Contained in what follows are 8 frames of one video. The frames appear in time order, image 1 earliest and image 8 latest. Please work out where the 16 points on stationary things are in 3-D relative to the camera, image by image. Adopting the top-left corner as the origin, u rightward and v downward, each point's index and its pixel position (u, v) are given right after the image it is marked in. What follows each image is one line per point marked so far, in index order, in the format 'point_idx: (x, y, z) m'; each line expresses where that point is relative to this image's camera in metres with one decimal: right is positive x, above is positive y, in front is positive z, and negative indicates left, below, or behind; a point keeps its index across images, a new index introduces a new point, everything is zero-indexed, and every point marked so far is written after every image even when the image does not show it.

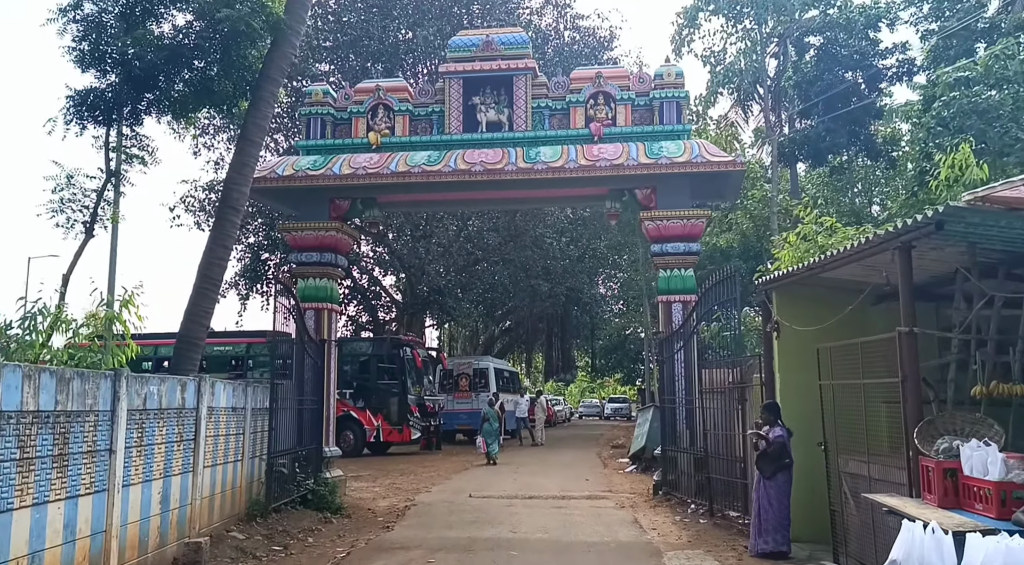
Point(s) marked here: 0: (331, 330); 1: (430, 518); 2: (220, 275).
0: (-2.8, -0.8, +12.2) m
1: (-1.0, -3.0, +9.8) m
2: (-3.2, +0.1, +8.5) m
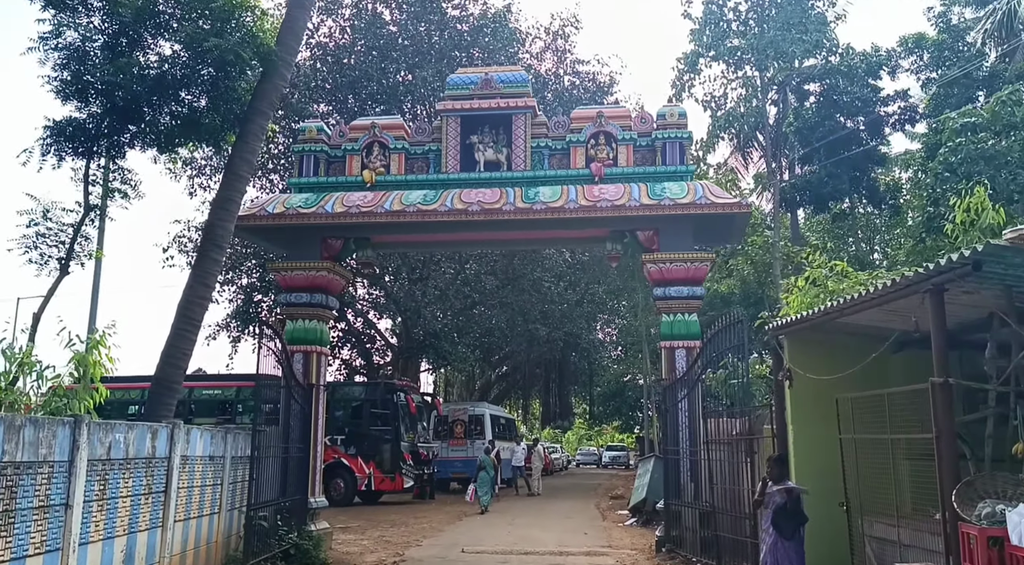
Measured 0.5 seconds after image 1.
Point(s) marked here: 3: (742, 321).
0: (-2.9, -1.4, +11.7) m
1: (-1.1, -3.5, +9.2) m
2: (-3.2, -0.3, +8.1) m
3: (+2.7, -0.4, +8.9) m
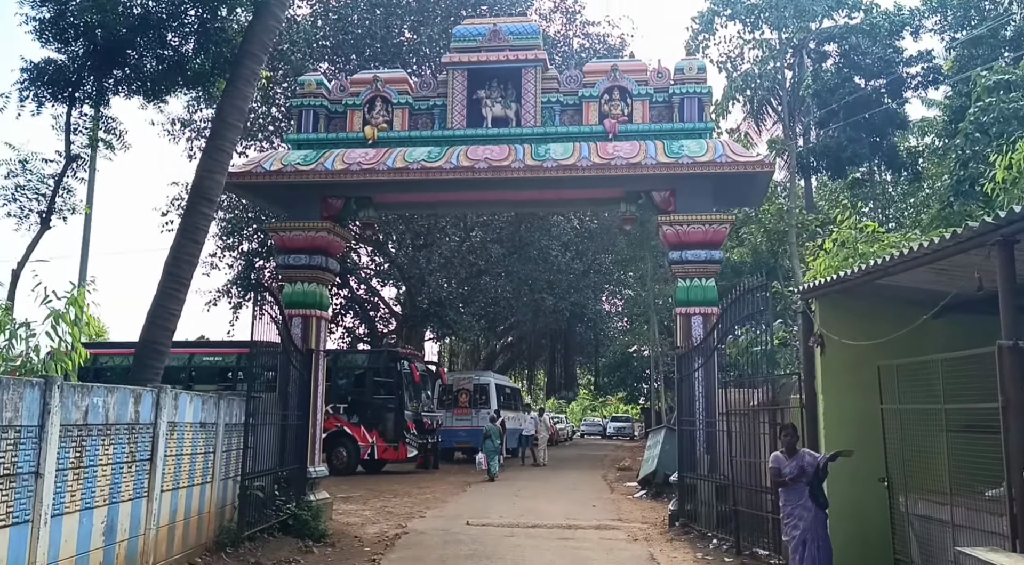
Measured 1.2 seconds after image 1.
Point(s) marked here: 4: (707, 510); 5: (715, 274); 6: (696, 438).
0: (-2.8, -0.8, +11.2) m
1: (-1.0, -3.0, +8.8) m
2: (-3.1, +0.1, +7.6) m
3: (+2.8, 0.0, +8.4) m
4: (+2.4, -2.8, +9.6) m
5: (+2.7, +0.1, +10.5) m
6: (+2.4, -2.0, +10.2) m
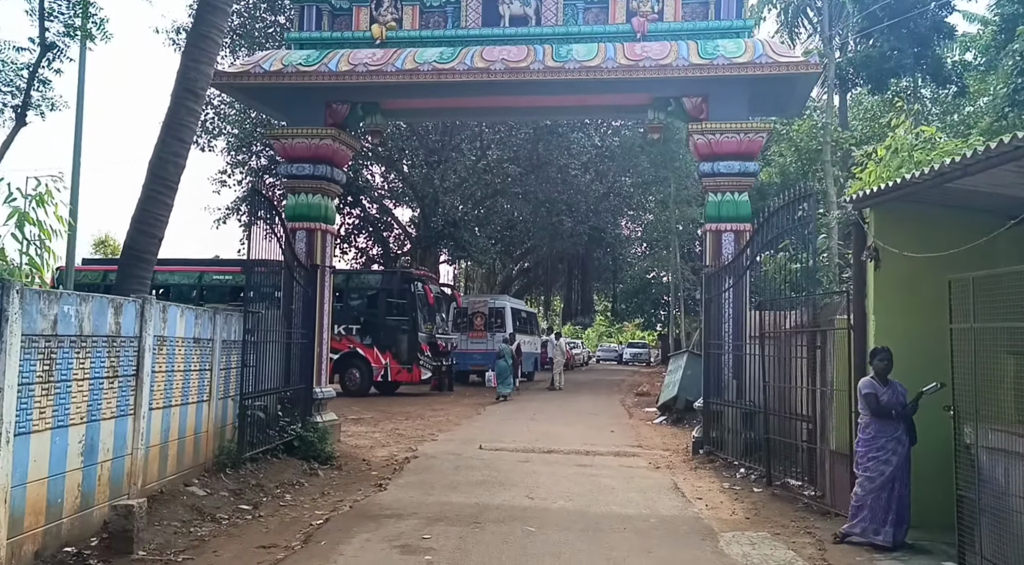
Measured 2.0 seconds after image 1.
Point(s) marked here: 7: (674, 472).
0: (-2.6, +0.4, +10.6) m
1: (-0.8, -2.1, +8.3) m
2: (-3.0, +1.0, +6.9) m
3: (+2.9, +0.8, +7.6) m
4: (+2.6, -1.8, +9.1) m
5: (+2.9, +1.2, +9.7) m
6: (+2.6, -1.0, +9.6) m
7: (+1.8, -2.1, +8.7) m
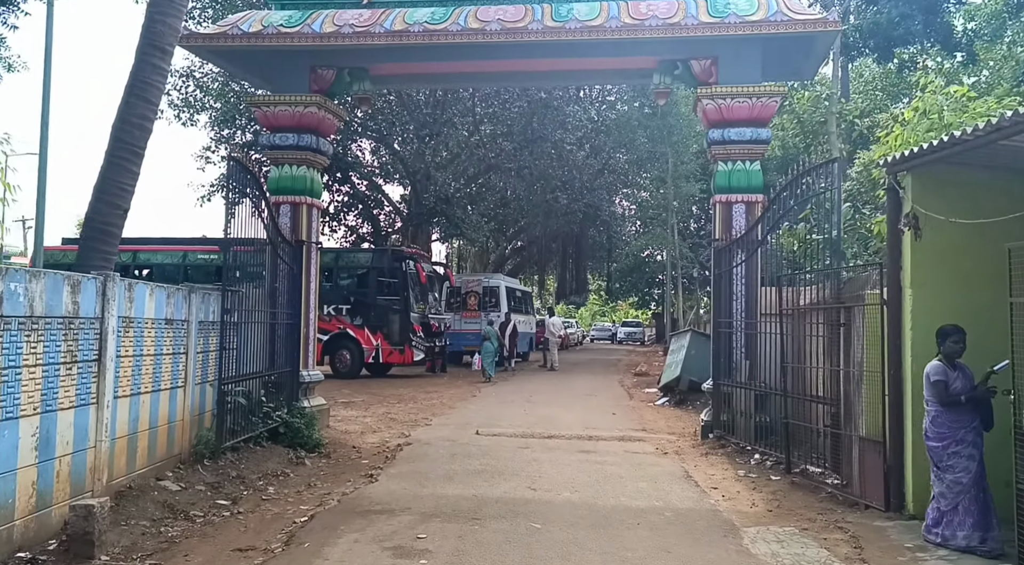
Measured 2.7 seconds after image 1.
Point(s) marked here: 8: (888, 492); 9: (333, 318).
0: (-2.6, +0.7, +10.0) m
1: (-0.8, -1.8, +7.8) m
2: (-3.0, +1.2, +6.3) m
3: (+2.9, +1.1, +7.0) m
4: (+2.6, -1.5, +8.6) m
5: (+2.9, +1.5, +9.2) m
6: (+2.6, -0.7, +9.1) m
7: (+1.8, -1.8, +8.2) m
8: (+2.7, -1.5, +5.6) m
9: (-4.6, -0.9, +20.0) m
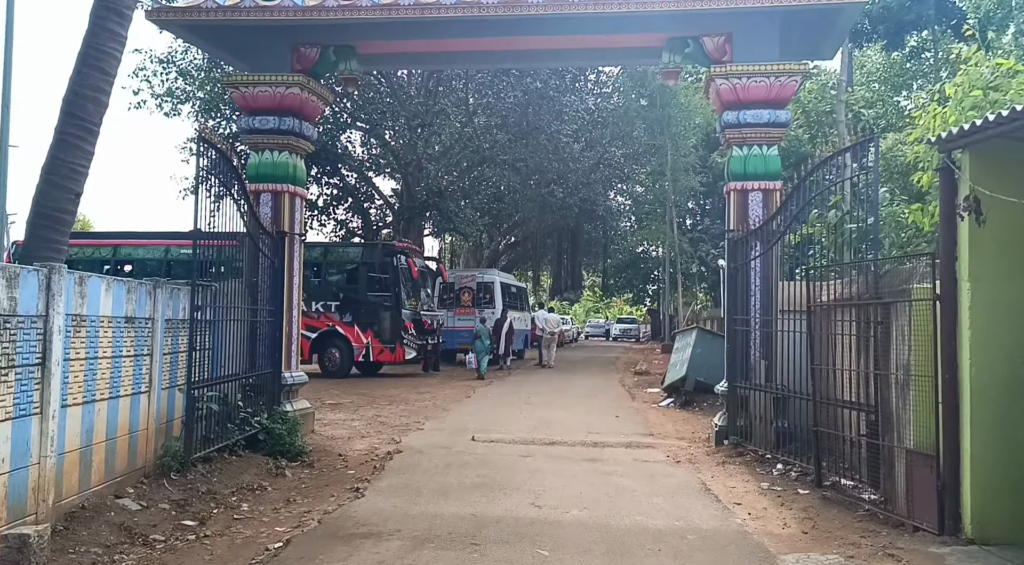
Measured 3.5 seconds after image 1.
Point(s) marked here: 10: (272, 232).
0: (-2.6, +0.7, +9.3) m
1: (-0.8, -1.8, +7.1) m
2: (-3.0, +1.2, +5.6) m
3: (+2.9, +1.1, +6.4) m
4: (+2.6, -1.5, +7.9) m
5: (+2.9, +1.5, +8.5) m
6: (+2.6, -0.6, +8.4) m
7: (+1.8, -1.8, +7.5) m
8: (+2.7, -1.5, +4.9) m
9: (-4.7, -0.8, +19.3) m
10: (-2.7, +0.6, +8.9) m
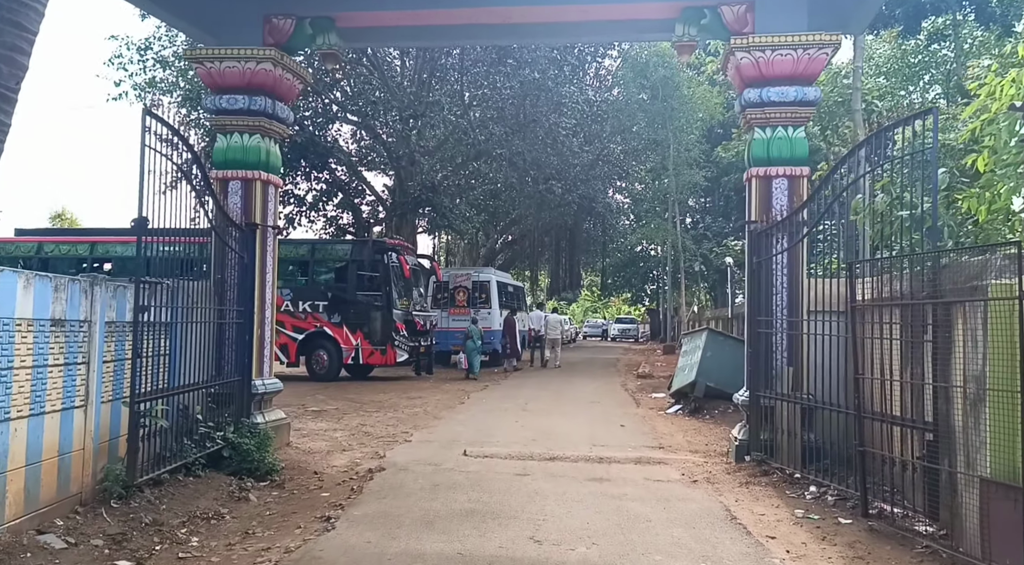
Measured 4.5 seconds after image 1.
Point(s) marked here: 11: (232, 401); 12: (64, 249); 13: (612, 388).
0: (-2.7, +0.7, +8.4) m
1: (-0.9, -1.7, +6.2) m
2: (-3.0, +1.2, +4.7) m
3: (+2.9, +1.2, +5.5) m
4: (+2.6, -1.4, +7.0) m
5: (+2.9, +1.6, +7.6) m
6: (+2.5, -0.6, +7.5) m
7: (+1.8, -1.8, +6.6) m
8: (+2.7, -1.4, +4.1) m
9: (-4.8, -0.8, +18.4) m
10: (-2.8, +0.6, +8.0) m
11: (-2.8, -1.2, +7.8) m
12: (-10.5, +0.8, +18.2) m
13: (+2.0, -2.1, +15.4) m
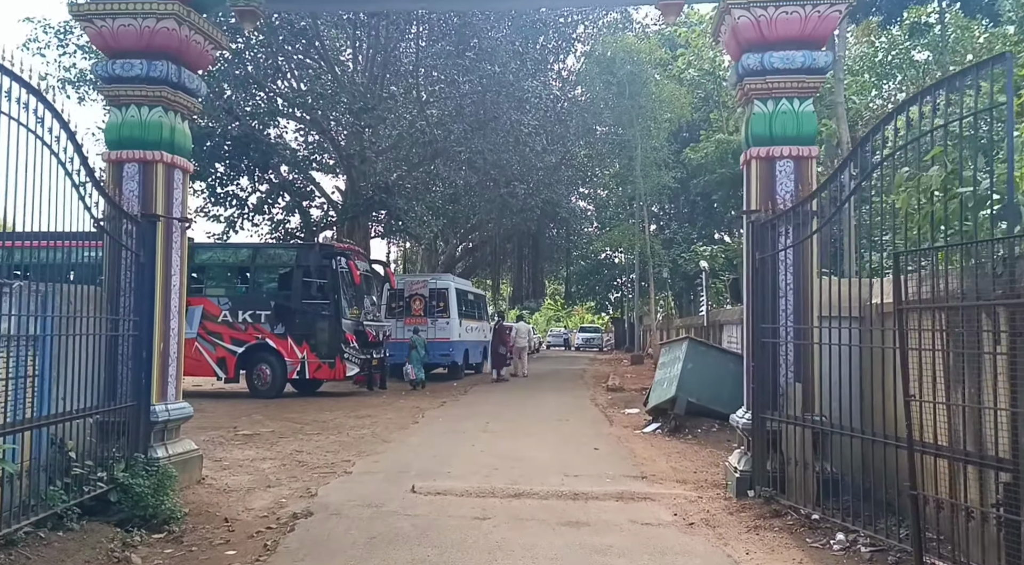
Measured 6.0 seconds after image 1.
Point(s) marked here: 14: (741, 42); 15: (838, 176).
0: (-3.0, +0.7, +7.0) m
1: (-1.2, -1.7, +4.9) m
2: (-3.2, +1.2, +3.2) m
3: (+2.6, +1.2, +4.4) m
4: (+2.2, -1.4, +5.8) m
5: (+2.5, +1.6, +6.5) m
6: (+2.2, -0.6, +6.3) m
7: (+1.5, -1.8, +5.4) m
8: (+2.5, -1.4, +2.9) m
9: (-5.6, -0.9, +16.8) m
10: (-3.1, +0.6, +6.5) m
11: (-3.1, -1.2, +6.3) m
12: (-11.4, +0.6, +16.4) m
13: (+1.3, -2.2, +14.2) m
14: (+1.9, +2.0, +6.5) m
15: (+2.4, +0.8, +5.6) m
